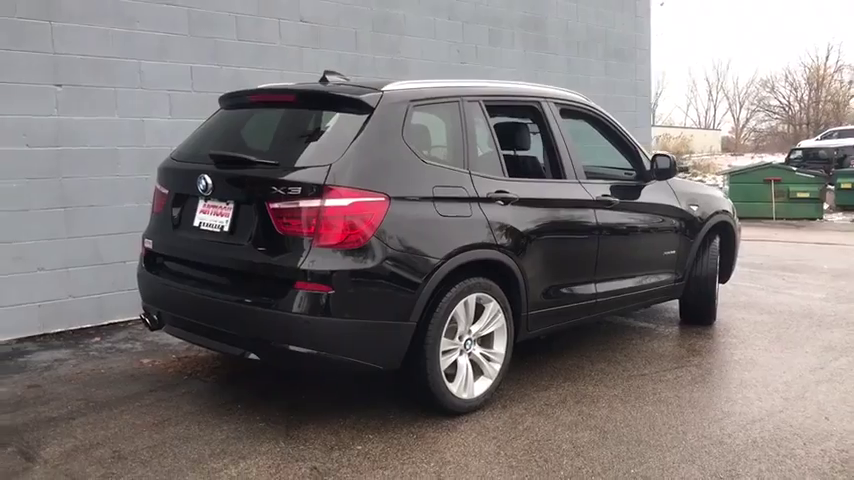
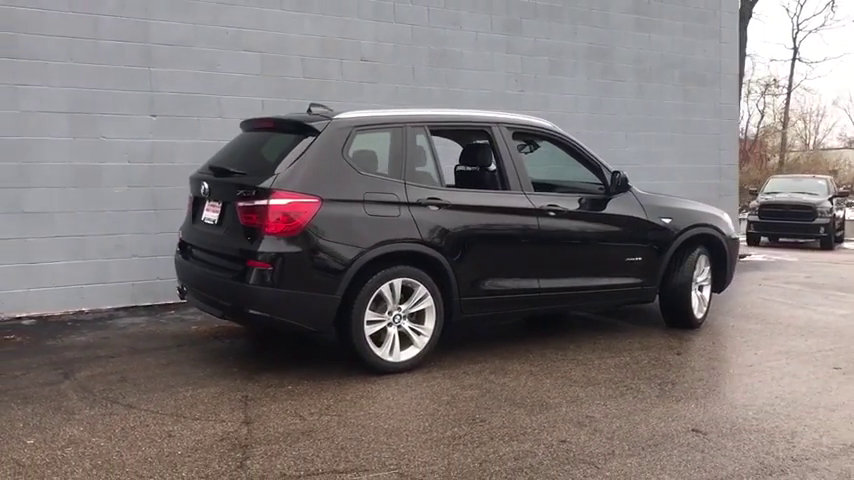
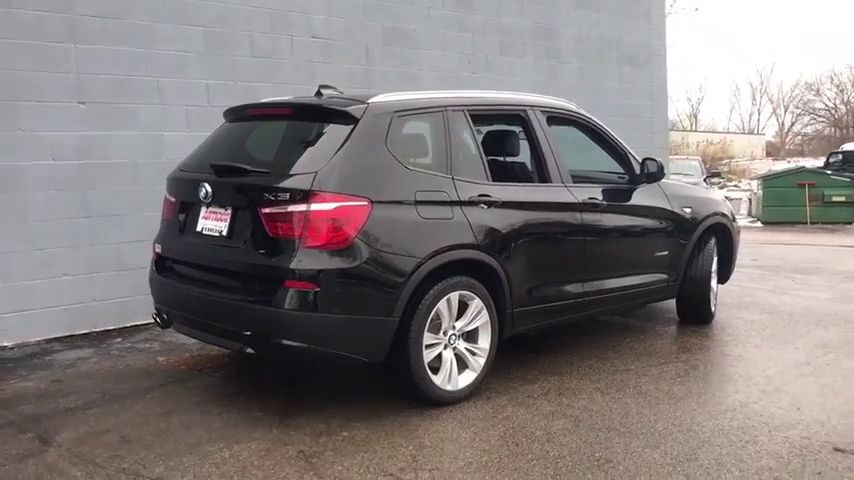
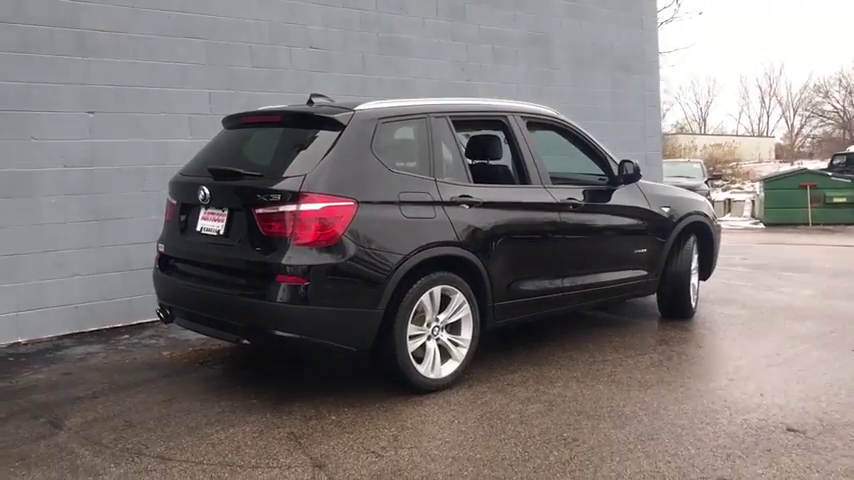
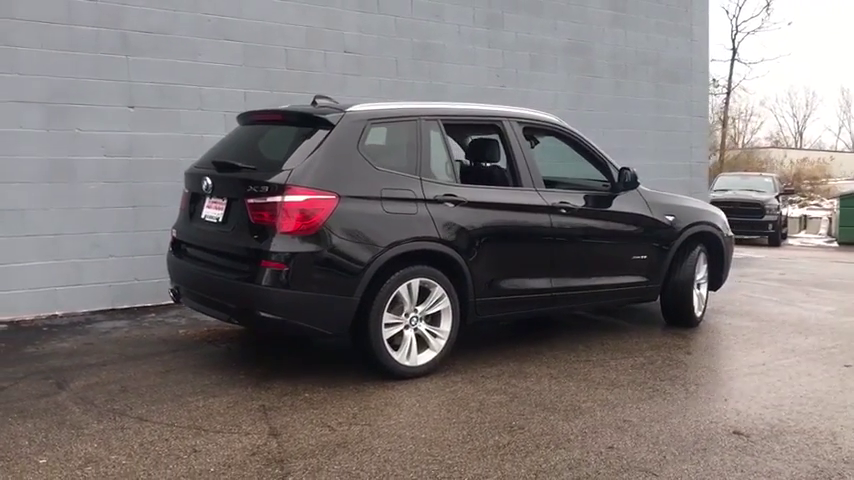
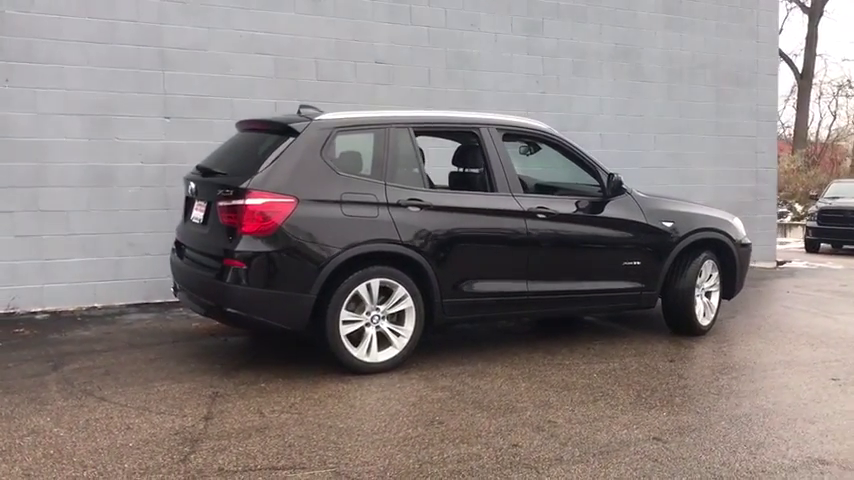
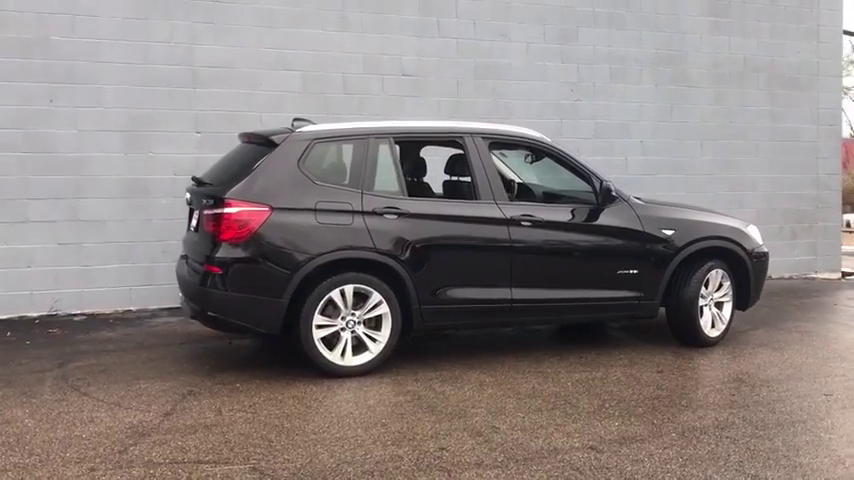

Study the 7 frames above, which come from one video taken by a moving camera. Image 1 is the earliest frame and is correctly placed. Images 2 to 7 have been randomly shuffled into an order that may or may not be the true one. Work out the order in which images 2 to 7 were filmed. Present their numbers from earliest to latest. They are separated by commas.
3, 4, 5, 2, 6, 7
